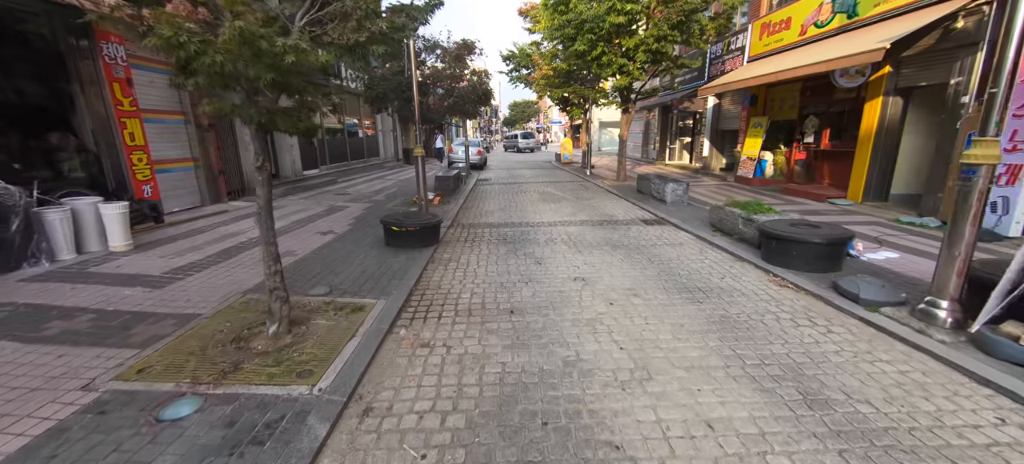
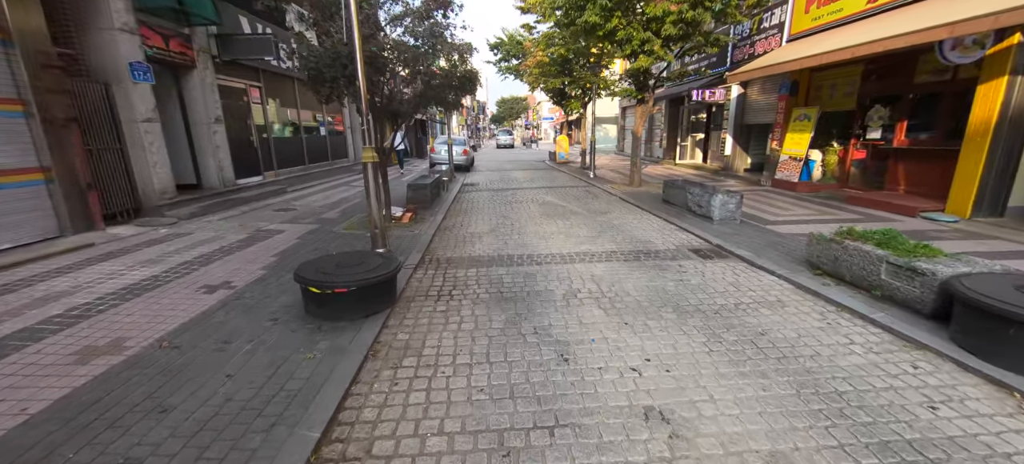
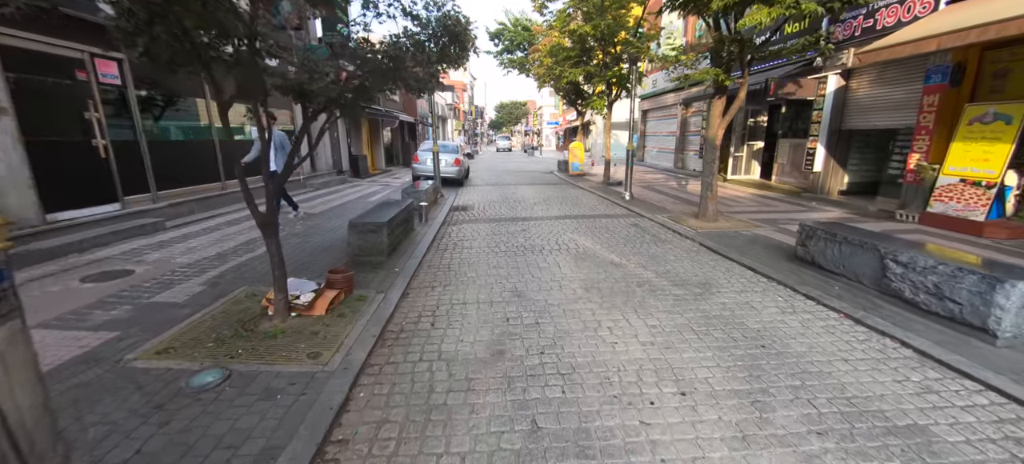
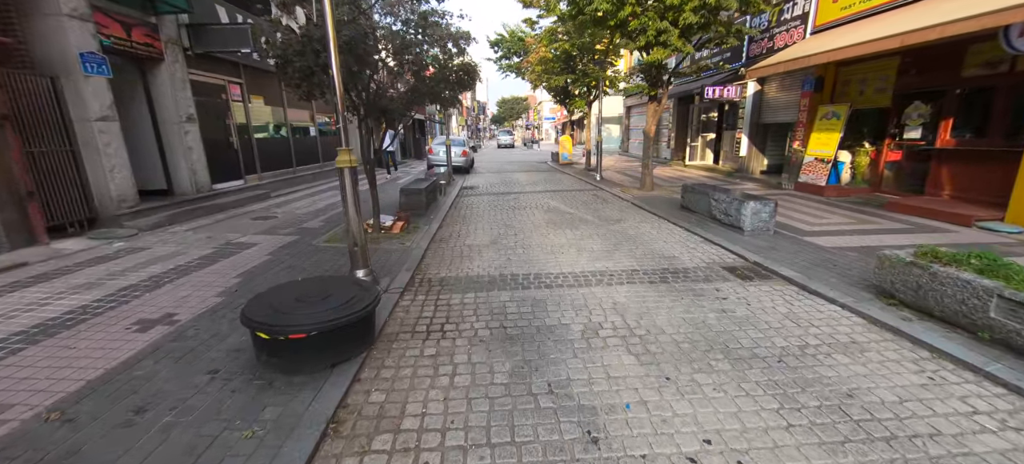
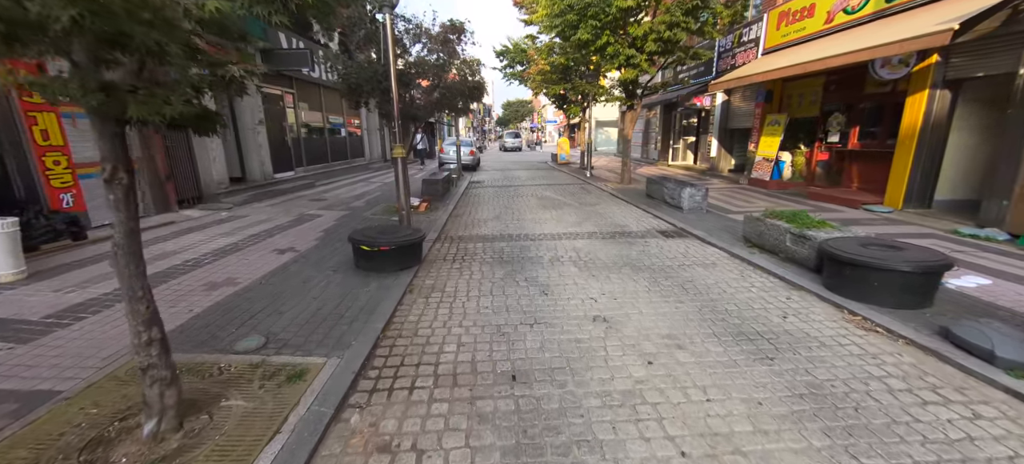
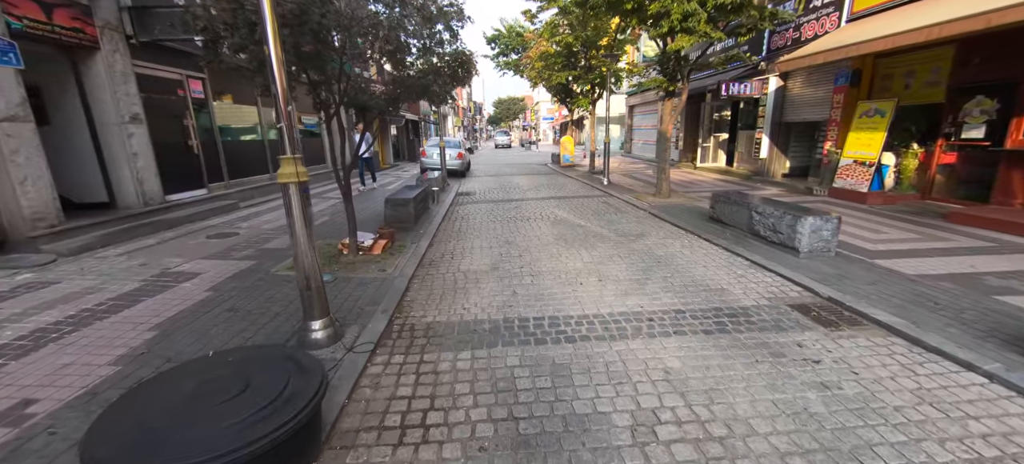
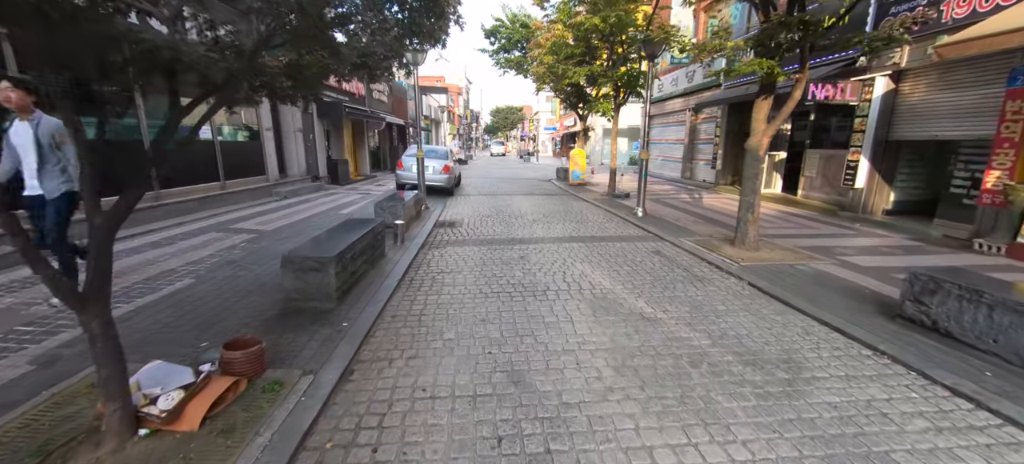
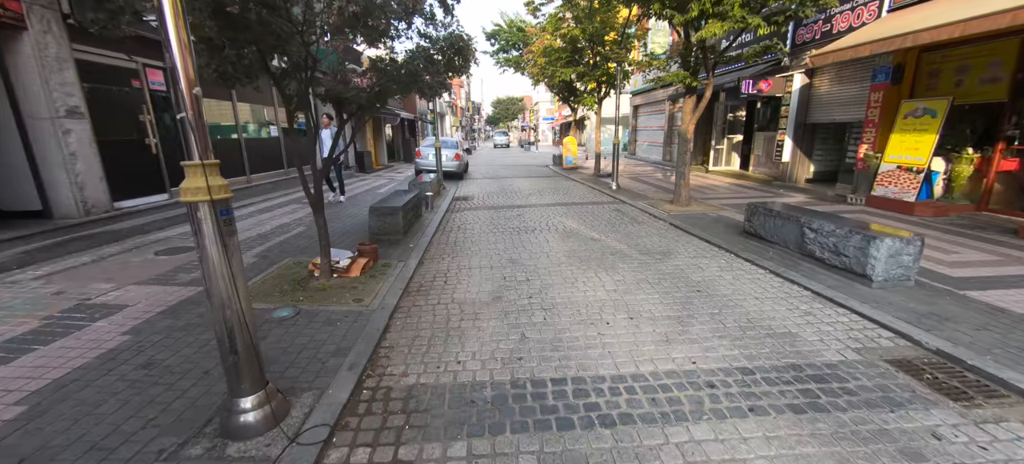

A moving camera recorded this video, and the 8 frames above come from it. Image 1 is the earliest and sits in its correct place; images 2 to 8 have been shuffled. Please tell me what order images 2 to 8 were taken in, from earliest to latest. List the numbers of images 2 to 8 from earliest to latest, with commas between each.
5, 2, 4, 6, 8, 3, 7
